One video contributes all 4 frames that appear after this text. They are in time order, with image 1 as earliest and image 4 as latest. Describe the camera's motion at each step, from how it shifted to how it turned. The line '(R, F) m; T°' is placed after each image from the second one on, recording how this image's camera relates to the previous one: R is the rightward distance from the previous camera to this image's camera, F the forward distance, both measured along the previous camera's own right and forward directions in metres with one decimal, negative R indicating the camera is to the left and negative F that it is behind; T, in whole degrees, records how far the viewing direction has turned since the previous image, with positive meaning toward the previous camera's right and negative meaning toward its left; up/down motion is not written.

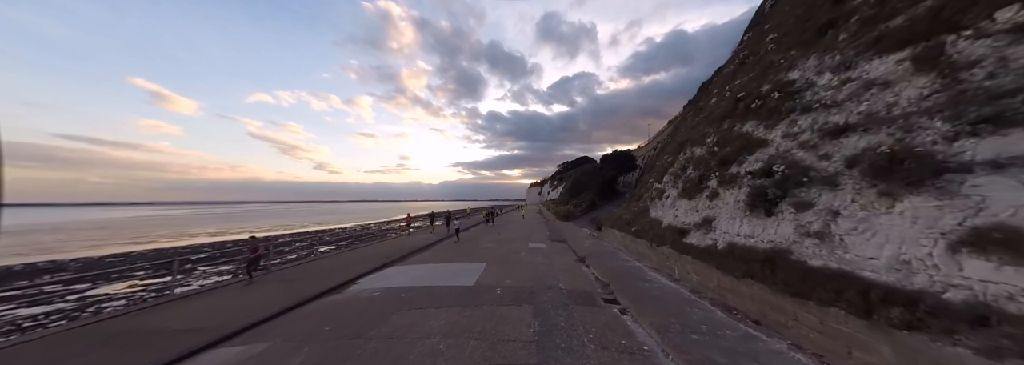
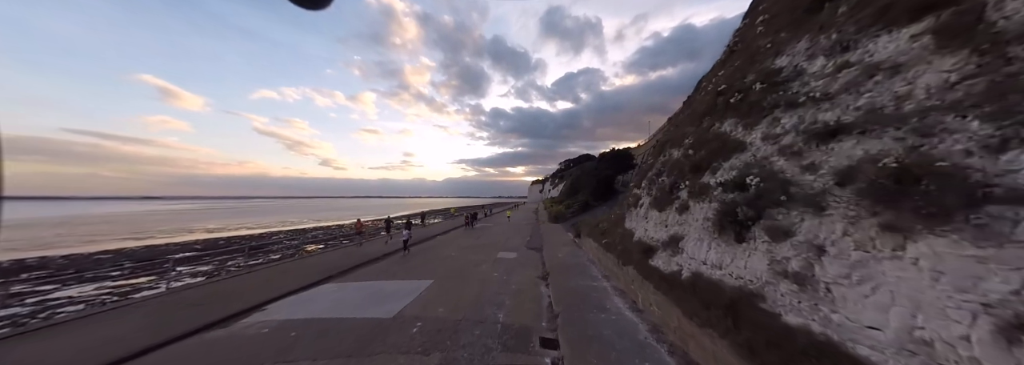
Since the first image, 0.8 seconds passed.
(+2.0, +1.2) m; 0°
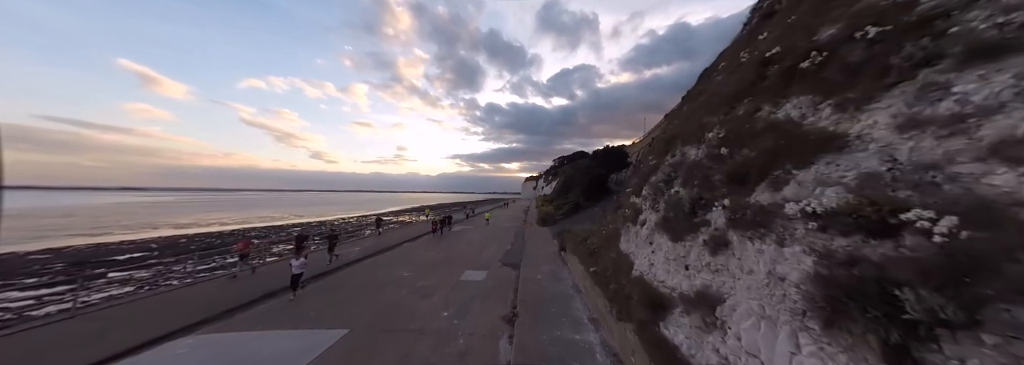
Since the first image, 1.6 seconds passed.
(+1.2, +2.6) m; +2°
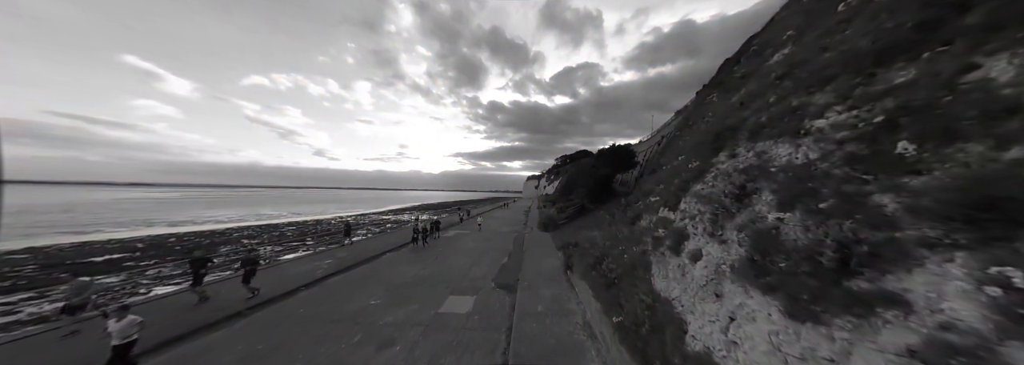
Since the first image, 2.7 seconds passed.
(+0.3, +2.2) m; 0°
